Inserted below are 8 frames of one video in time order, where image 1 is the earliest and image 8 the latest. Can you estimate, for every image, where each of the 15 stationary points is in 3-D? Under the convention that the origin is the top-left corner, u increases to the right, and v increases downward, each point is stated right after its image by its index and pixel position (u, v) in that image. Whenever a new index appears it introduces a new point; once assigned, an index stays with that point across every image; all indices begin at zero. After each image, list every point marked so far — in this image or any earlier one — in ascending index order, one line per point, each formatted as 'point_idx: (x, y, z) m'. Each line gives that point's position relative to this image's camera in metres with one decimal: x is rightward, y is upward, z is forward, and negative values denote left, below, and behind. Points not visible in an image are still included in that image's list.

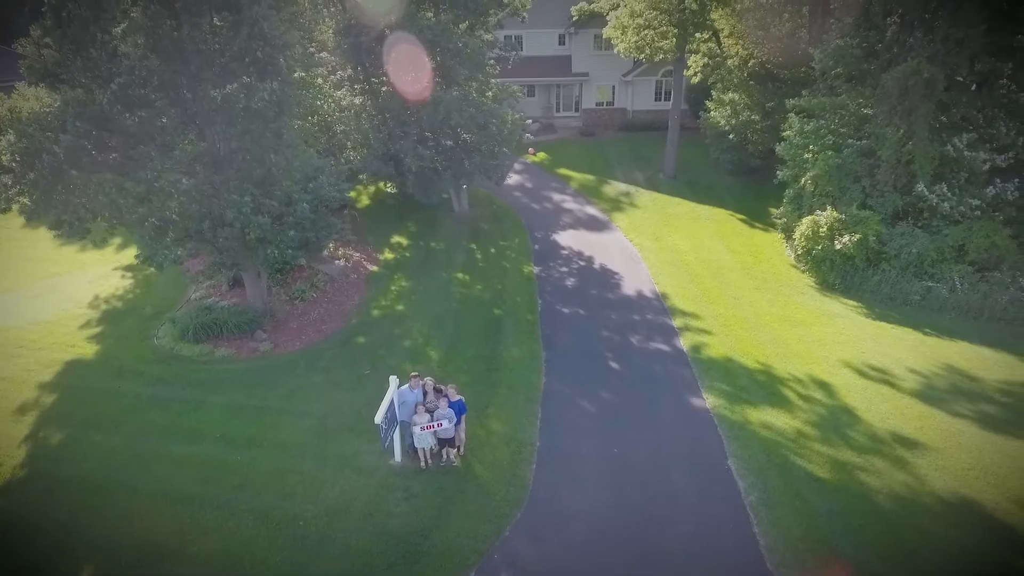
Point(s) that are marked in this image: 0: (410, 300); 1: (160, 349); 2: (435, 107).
0: (-2.7, -0.3, +16.4) m
1: (-7.8, -1.4, +13.7) m
2: (-2.3, +5.6, +19.1) m
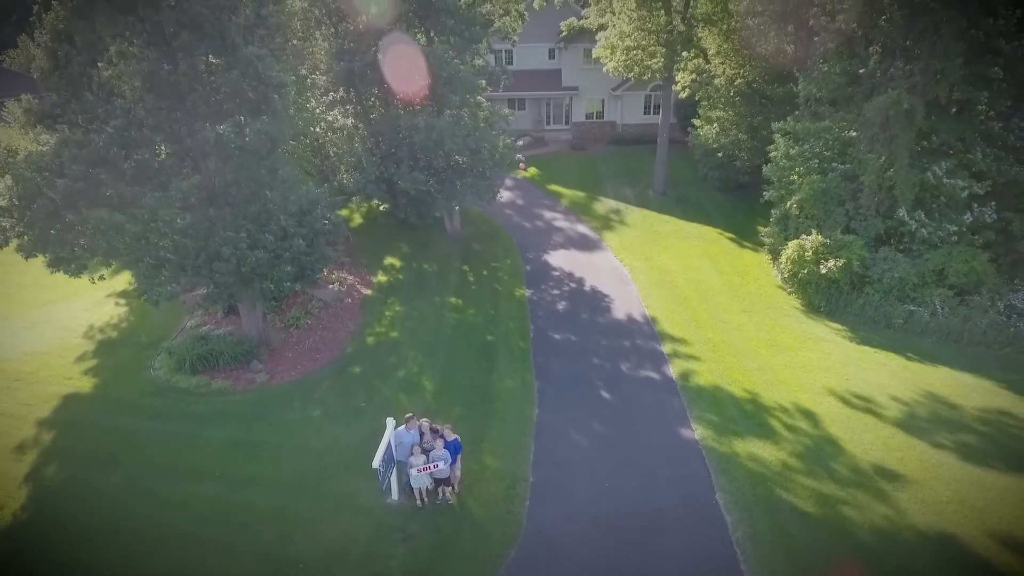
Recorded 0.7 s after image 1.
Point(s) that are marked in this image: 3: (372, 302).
0: (-2.9, -1.0, +16.6) m
1: (-8.0, -2.1, +13.8) m
2: (-2.6, +4.8, +19.3) m
3: (-4.1, -0.4, +18.2) m
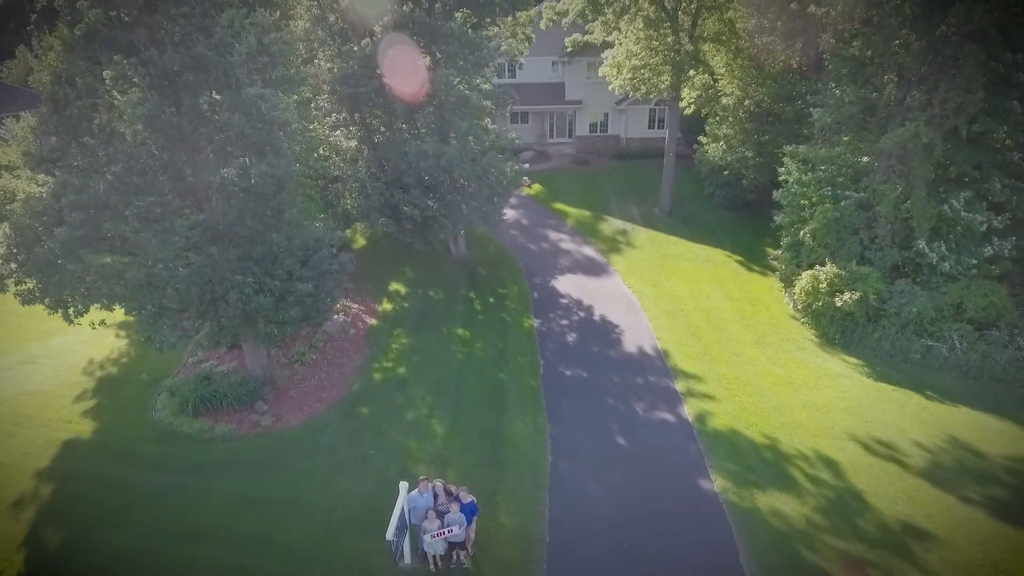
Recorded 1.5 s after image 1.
0: (-2.7, -1.9, +16.2) m
1: (-7.7, -3.0, +13.4) m
2: (-2.3, +4.0, +19.0) m
3: (-3.9, -1.3, +17.8) m
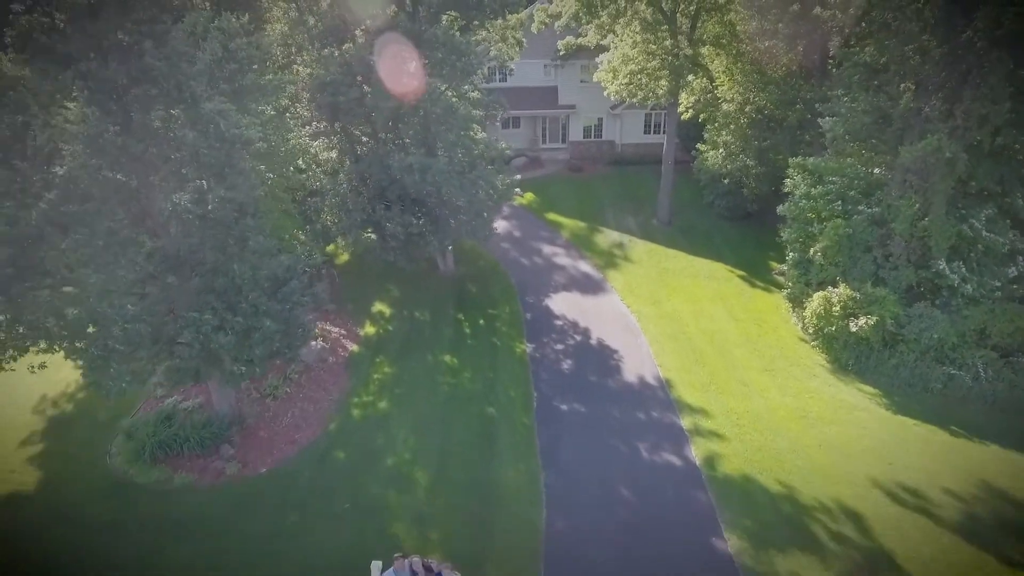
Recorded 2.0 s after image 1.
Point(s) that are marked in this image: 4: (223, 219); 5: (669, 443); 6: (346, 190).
0: (-2.9, -2.6, +15.0) m
1: (-7.9, -3.7, +12.1) m
2: (-2.6, +3.3, +17.8) m
3: (-4.1, -2.0, +16.5) m
4: (-5.1, +1.3, +11.0) m
5: (+3.3, -3.3, +13.1) m
6: (-5.1, +3.0, +18.8) m
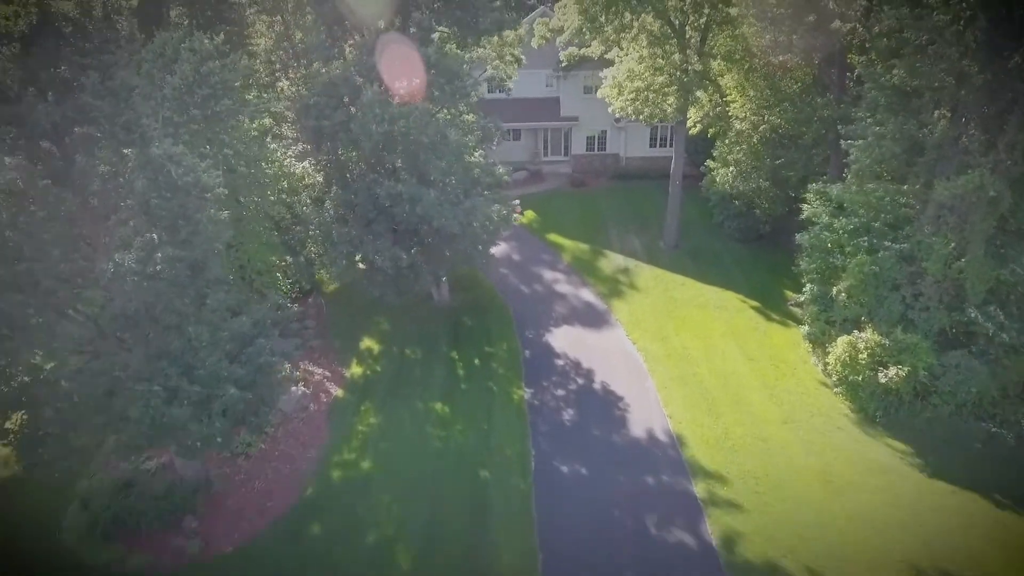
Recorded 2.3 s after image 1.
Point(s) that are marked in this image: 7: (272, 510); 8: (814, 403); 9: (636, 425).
0: (-3.0, -3.6, +13.7) m
1: (-8.0, -4.7, +10.9) m
2: (-2.7, +2.3, +16.5) m
3: (-4.2, -3.0, +15.3) m
4: (-5.3, +0.2, +9.7) m
5: (+3.2, -4.3, +11.8) m
6: (-5.1, +1.9, +17.5) m
7: (-4.7, -4.3, +11.9) m
8: (+7.6, -2.8, +15.5) m
9: (+2.9, -3.2, +14.6) m
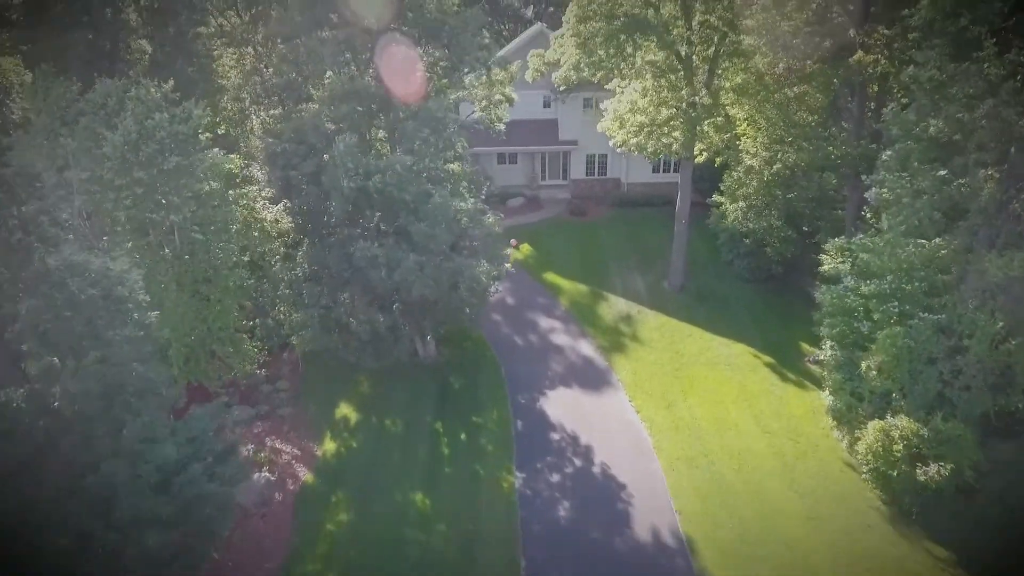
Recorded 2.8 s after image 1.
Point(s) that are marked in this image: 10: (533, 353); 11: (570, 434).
0: (-3.2, -5.3, +12.0) m
1: (-8.2, -6.4, +9.2) m
2: (-2.9, +0.6, +14.8) m
3: (-4.5, -4.7, +13.6) m
4: (-5.5, -1.5, +8.0) m
5: (+3.0, -6.0, +10.1) m
6: (-5.4, +0.3, +15.8) m
7: (-4.9, -6.0, +10.3) m
8: (+7.3, -4.5, +13.8) m
9: (+2.7, -4.9, +12.9) m
10: (+0.7, -2.1, +19.6) m
11: (+1.5, -3.7, +15.7) m
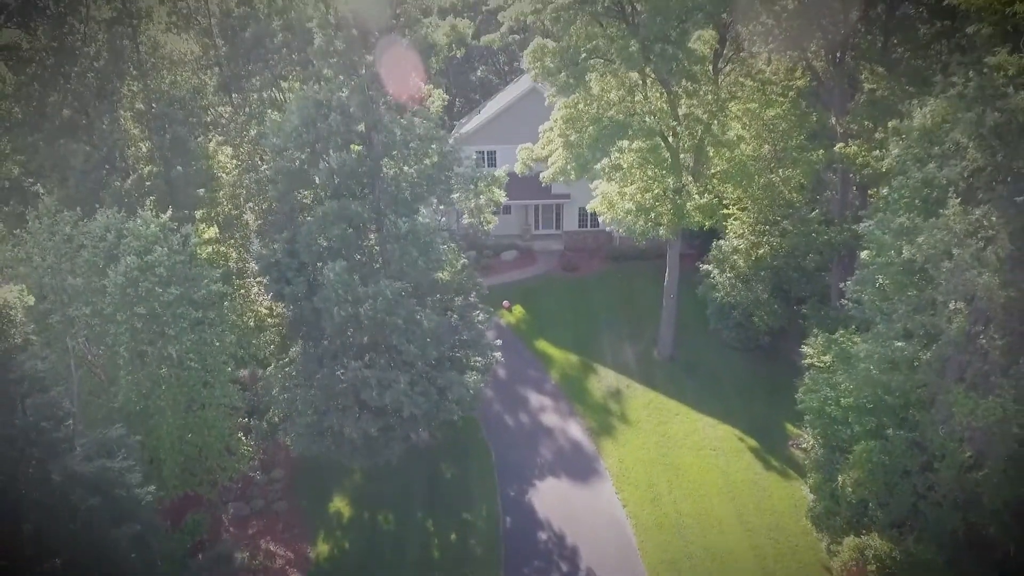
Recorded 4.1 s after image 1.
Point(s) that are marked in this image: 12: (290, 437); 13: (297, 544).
0: (-3.5, -8.0, +12.4) m
1: (-8.5, -9.1, +9.6) m
2: (-3.2, -2.1, +15.2) m
3: (-4.8, -7.4, +14.0) m
4: (-5.8, -4.2, +8.4) m
5: (+2.7, -8.7, +10.5) m
6: (-5.7, -2.5, +16.2) m
7: (-5.2, -8.7, +10.7) m
8: (+7.0, -7.2, +14.2) m
9: (+2.4, -7.6, +13.3) m
10: (+0.4, -4.8, +20.0) m
11: (+1.2, -6.4, +16.2) m
12: (-5.8, -3.9, +16.1) m
13: (-5.5, -6.6, +15.9) m
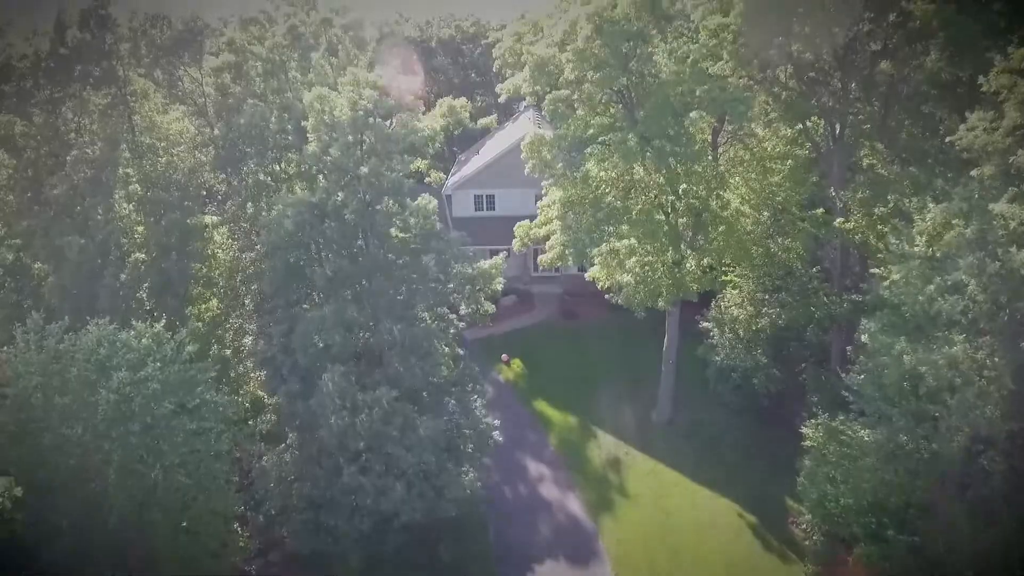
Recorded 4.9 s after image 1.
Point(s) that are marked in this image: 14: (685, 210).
0: (-3.6, -10.4, +12.3) m
1: (-8.6, -11.5, +9.5) m
2: (-3.3, -4.5, +15.1) m
3: (-4.8, -9.8, +13.9) m
4: (-5.8, -6.6, +8.3) m
5: (+2.6, -11.1, +10.4) m
6: (-5.7, -4.9, +16.1) m
7: (-5.2, -11.1, +10.6) m
8: (+7.0, -9.6, +14.1) m
9: (+2.3, -10.0, +13.2) m
10: (+0.3, -7.2, +19.9) m
11: (+1.1, -8.8, +16.0) m
12: (-5.9, -6.3, +16.0) m
13: (-5.6, -9.0, +15.8) m
14: (+5.6, +2.7, +20.0) m
